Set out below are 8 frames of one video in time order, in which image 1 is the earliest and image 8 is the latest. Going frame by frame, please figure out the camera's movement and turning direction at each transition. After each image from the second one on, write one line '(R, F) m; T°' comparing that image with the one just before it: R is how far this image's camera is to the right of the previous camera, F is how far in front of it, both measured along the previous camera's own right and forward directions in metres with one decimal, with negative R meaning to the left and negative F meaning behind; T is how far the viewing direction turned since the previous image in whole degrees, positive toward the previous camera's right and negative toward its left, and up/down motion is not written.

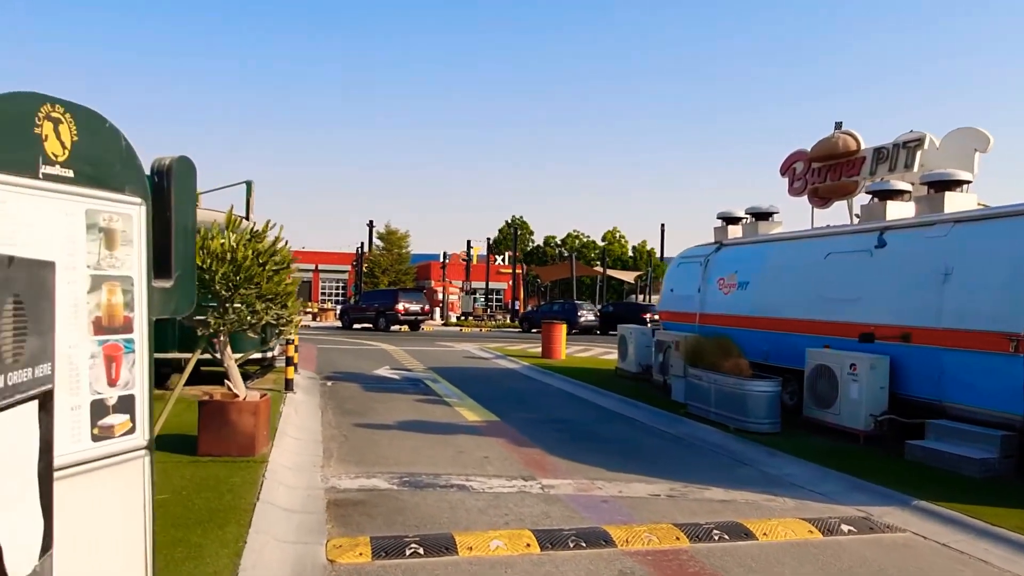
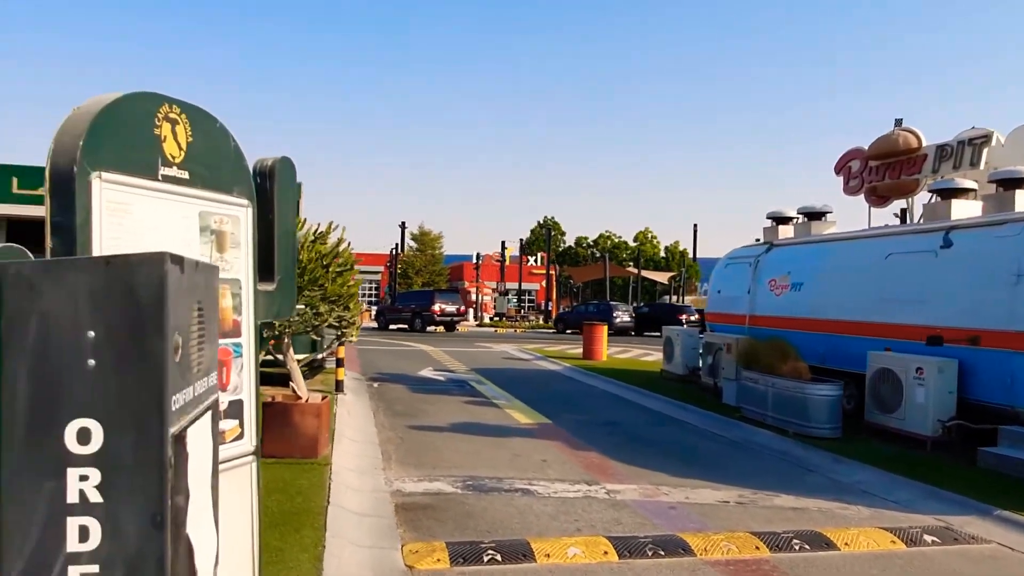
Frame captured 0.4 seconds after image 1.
(-0.3, +0.1) m; -2°
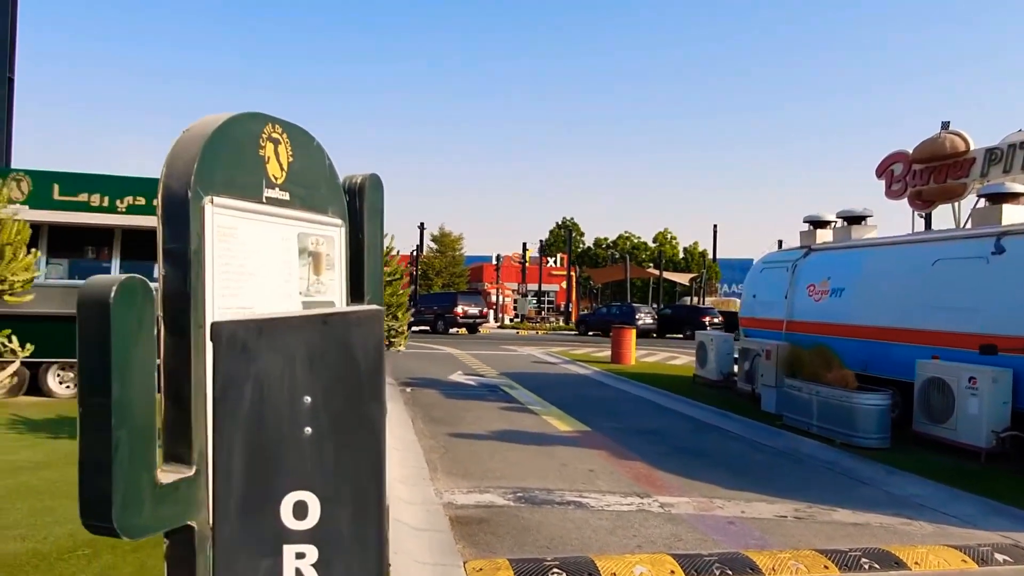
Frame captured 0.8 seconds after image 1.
(-0.3, +0.1) m; -1°
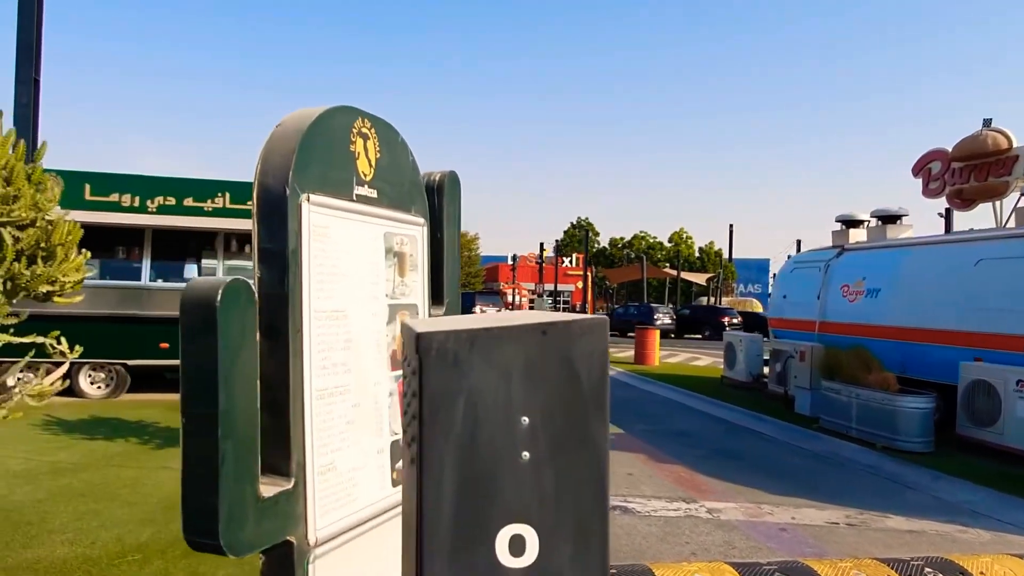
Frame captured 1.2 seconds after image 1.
(-0.3, +0.1) m; -1°
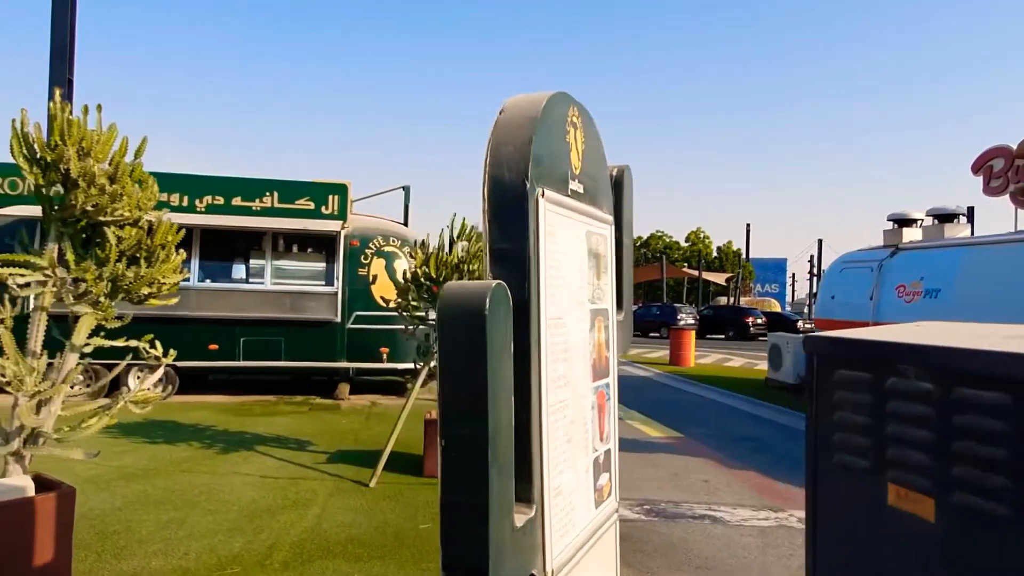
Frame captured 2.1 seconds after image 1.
(-0.7, +0.2) m; -1°
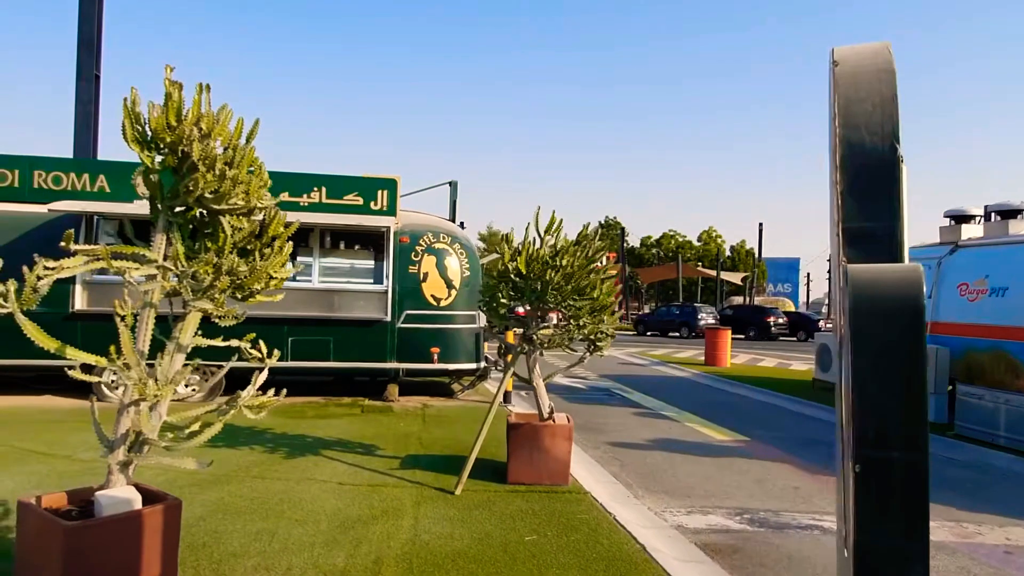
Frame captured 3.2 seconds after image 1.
(-0.8, +0.3) m; 0°
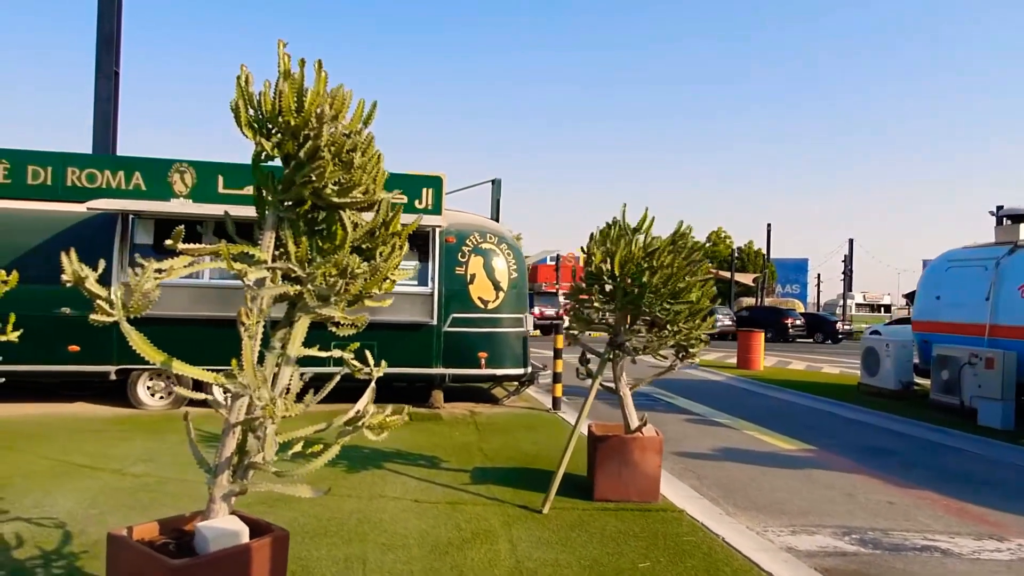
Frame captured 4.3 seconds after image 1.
(-0.7, +0.4) m; 0°
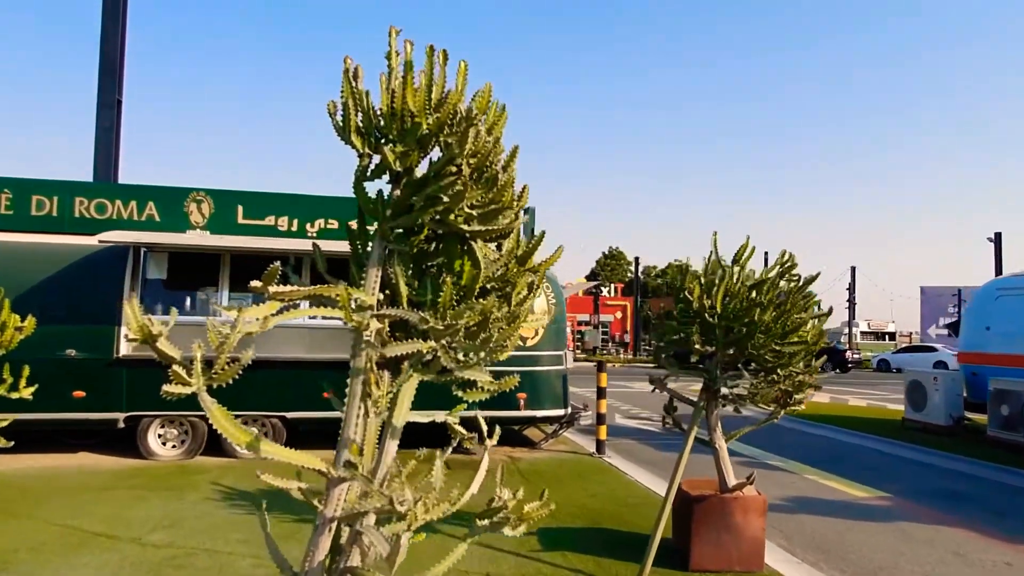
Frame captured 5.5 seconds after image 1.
(-0.7, +0.7) m; +1°
